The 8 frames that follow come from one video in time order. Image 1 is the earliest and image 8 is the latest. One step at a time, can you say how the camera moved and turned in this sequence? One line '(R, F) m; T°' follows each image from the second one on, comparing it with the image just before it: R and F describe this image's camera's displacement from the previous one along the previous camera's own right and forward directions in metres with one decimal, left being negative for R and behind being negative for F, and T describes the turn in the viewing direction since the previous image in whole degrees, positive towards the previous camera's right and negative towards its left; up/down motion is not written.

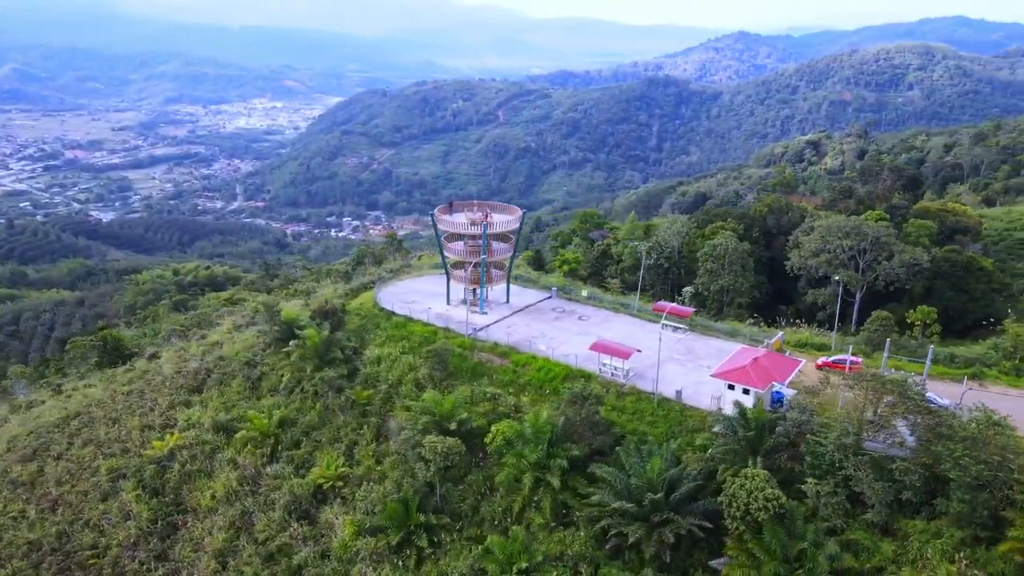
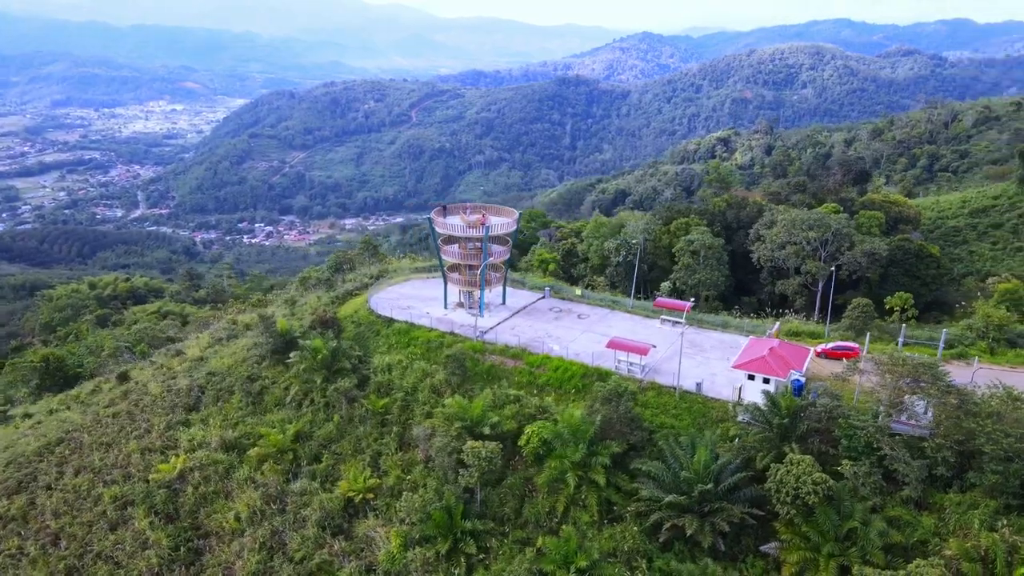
(-2.4, +0.1) m; +6°
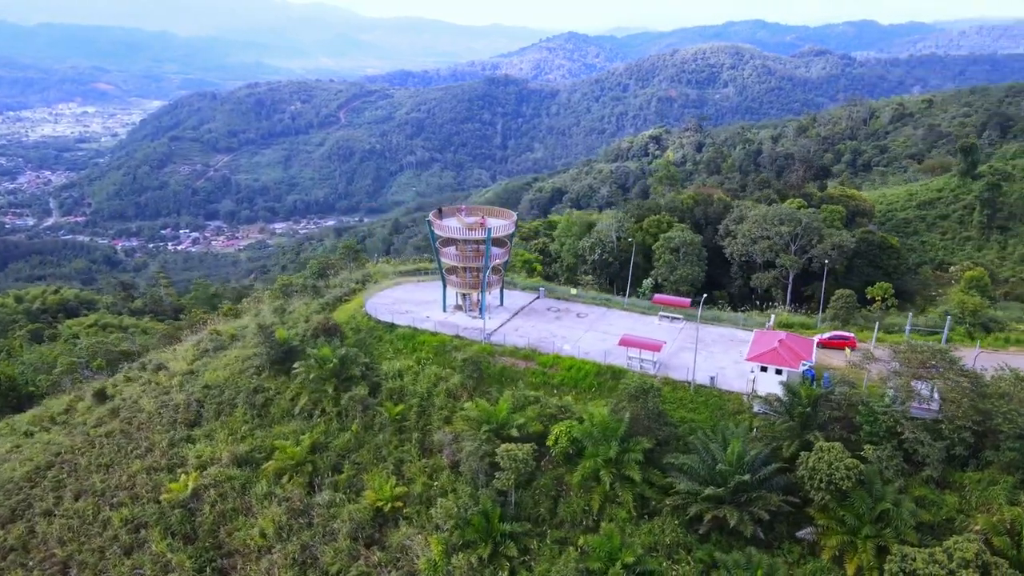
(-2.0, +0.1) m; +5°
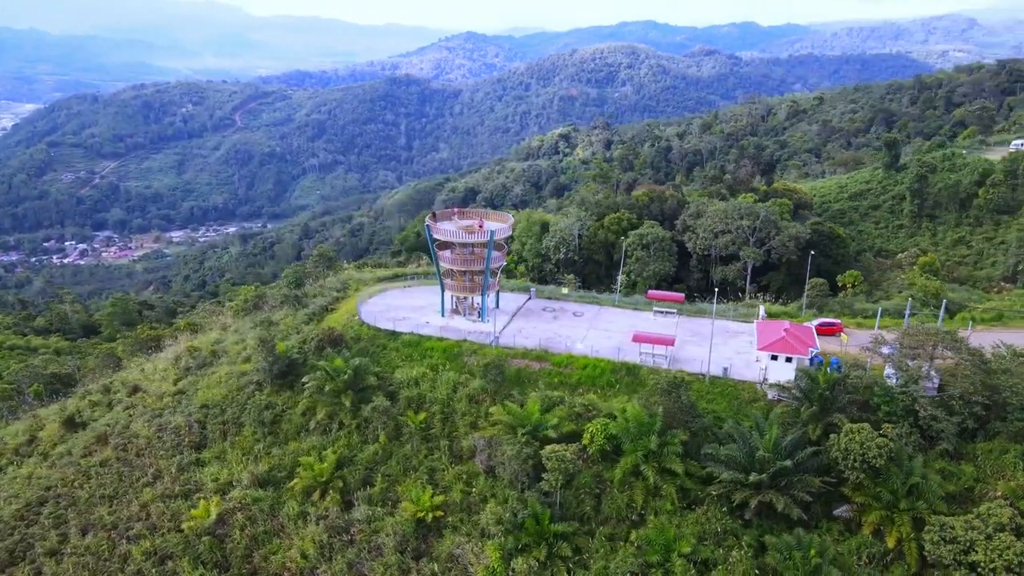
(-2.7, +0.1) m; +7°
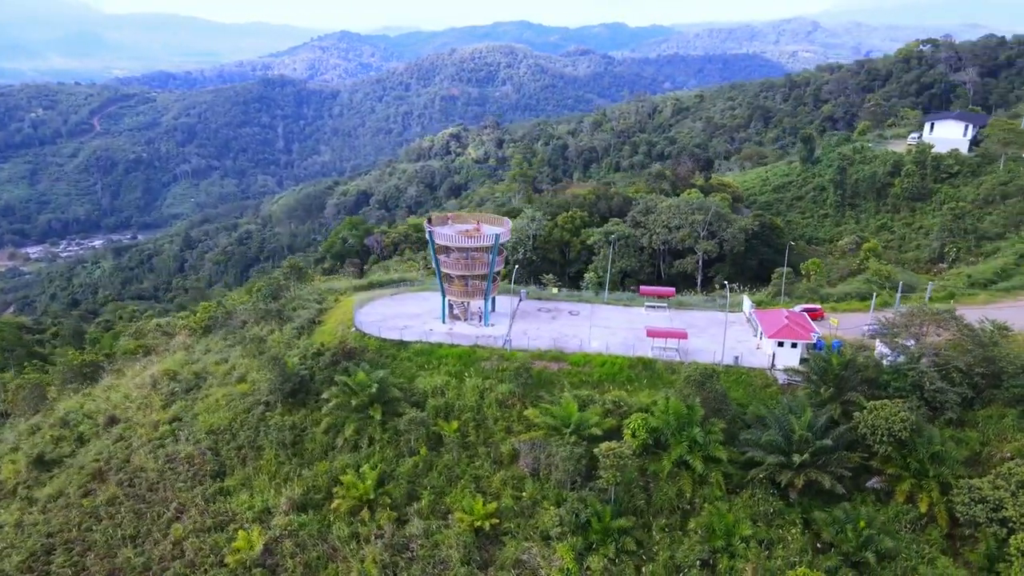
(-3.3, +0.2) m; +9°
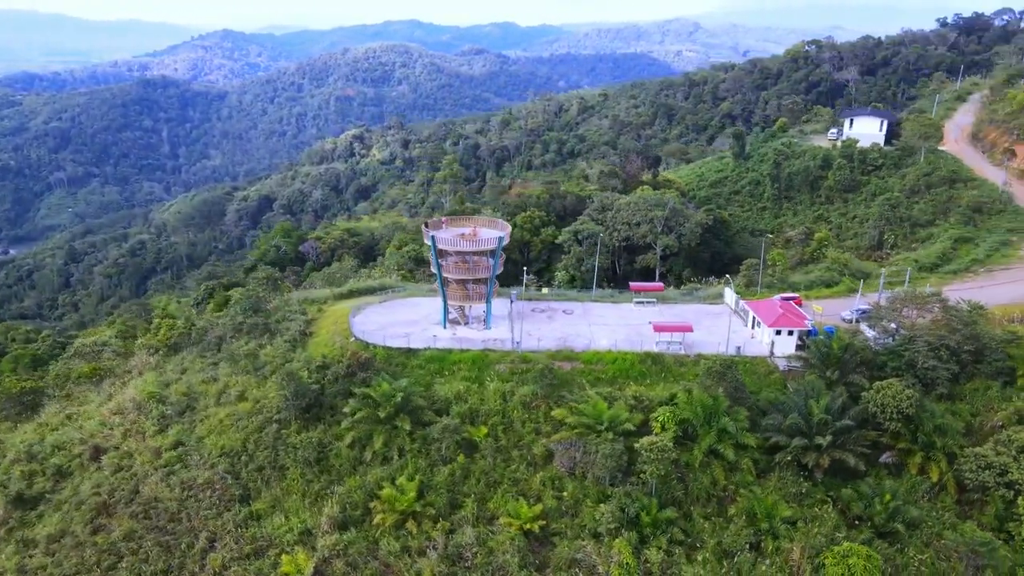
(-2.8, +0.2) m; +7°
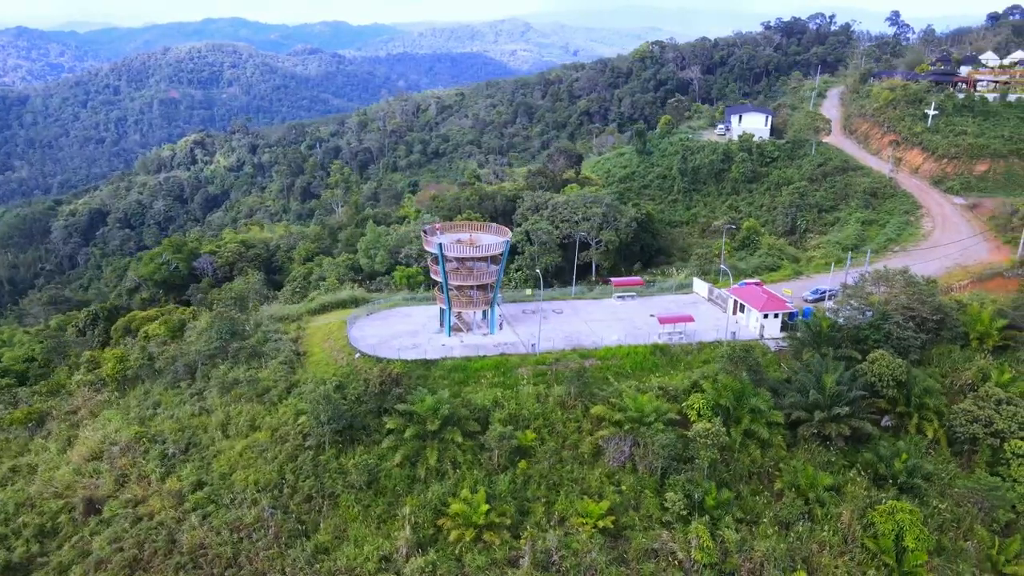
(-4.4, +0.4) m; +11°
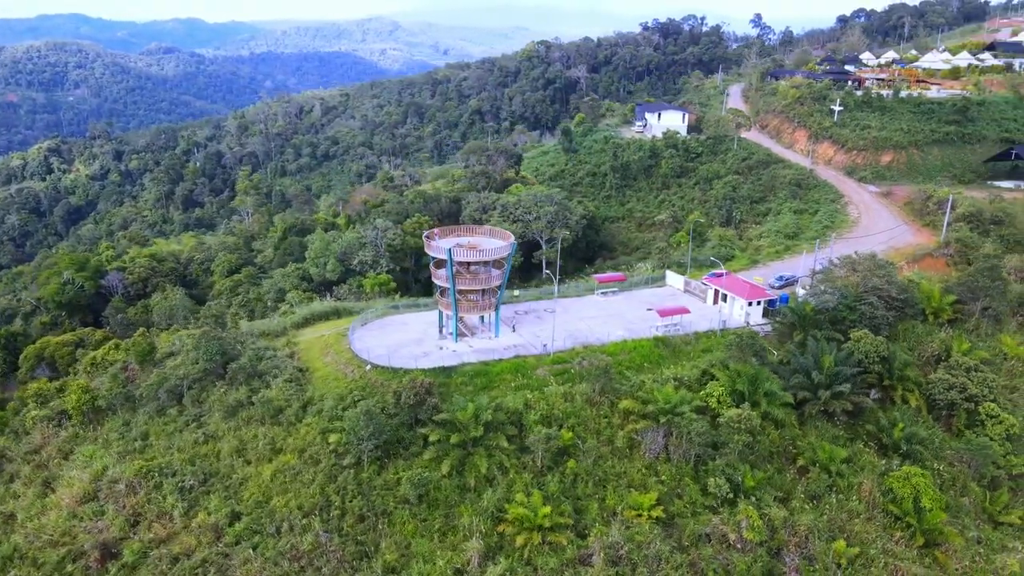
(-3.5, +0.2) m; +9°
